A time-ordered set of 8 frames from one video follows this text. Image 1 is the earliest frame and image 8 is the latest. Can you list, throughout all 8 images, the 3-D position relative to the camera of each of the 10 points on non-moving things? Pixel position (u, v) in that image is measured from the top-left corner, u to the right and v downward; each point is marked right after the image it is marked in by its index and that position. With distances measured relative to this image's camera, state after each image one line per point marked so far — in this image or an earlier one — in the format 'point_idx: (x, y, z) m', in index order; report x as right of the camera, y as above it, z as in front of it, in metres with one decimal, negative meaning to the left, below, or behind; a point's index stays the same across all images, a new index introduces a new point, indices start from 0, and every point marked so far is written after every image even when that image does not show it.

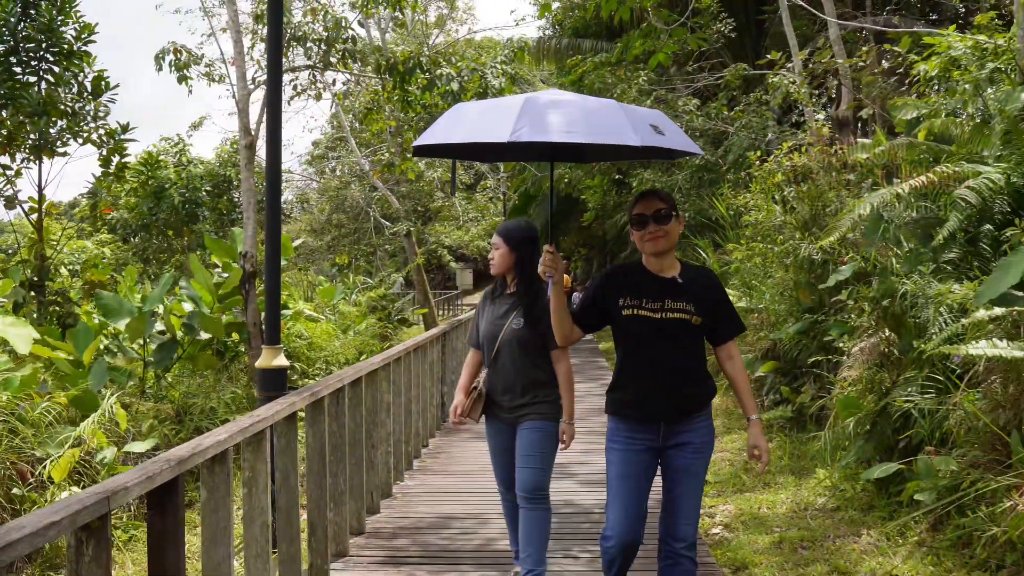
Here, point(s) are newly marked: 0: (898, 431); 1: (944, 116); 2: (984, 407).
0: (+1.5, -0.5, +4.5) m
1: (+2.1, +0.8, +5.8) m
2: (+1.4, -0.4, +3.6) m
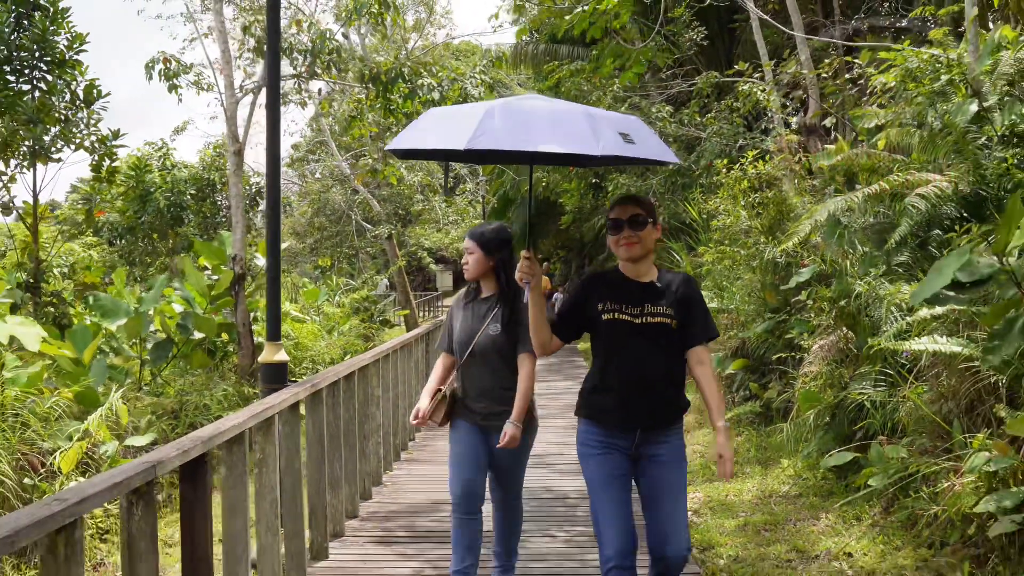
0: (+1.4, -0.5, +4.9) m
1: (+2.0, +0.8, +6.2) m
2: (+1.4, -0.4, +3.9) m
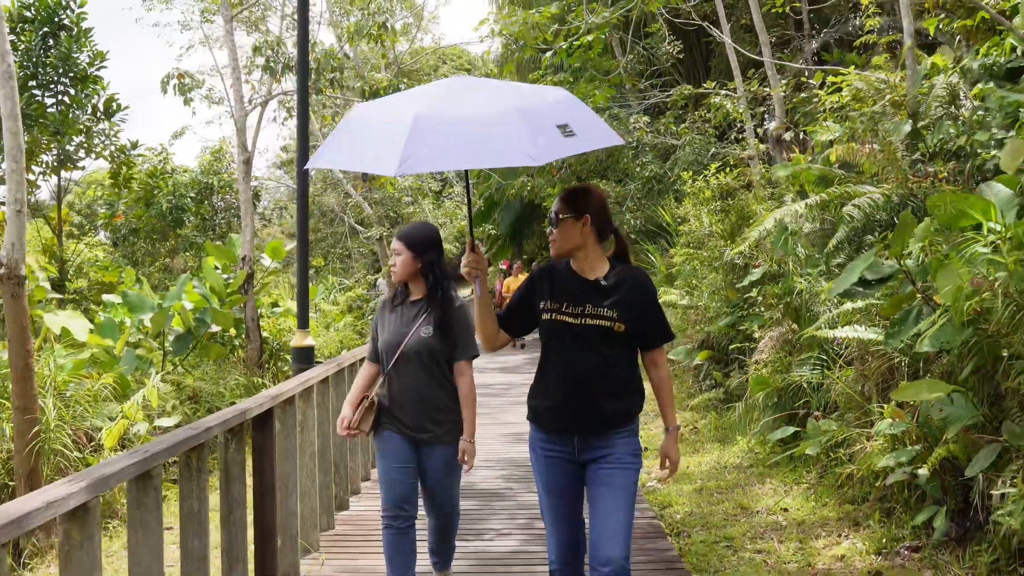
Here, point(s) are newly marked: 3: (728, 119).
0: (+1.3, -0.5, +5.6) m
1: (+2.0, +0.9, +6.9) m
2: (+1.3, -0.3, +4.7) m
3: (+1.9, +1.5, +10.4) m
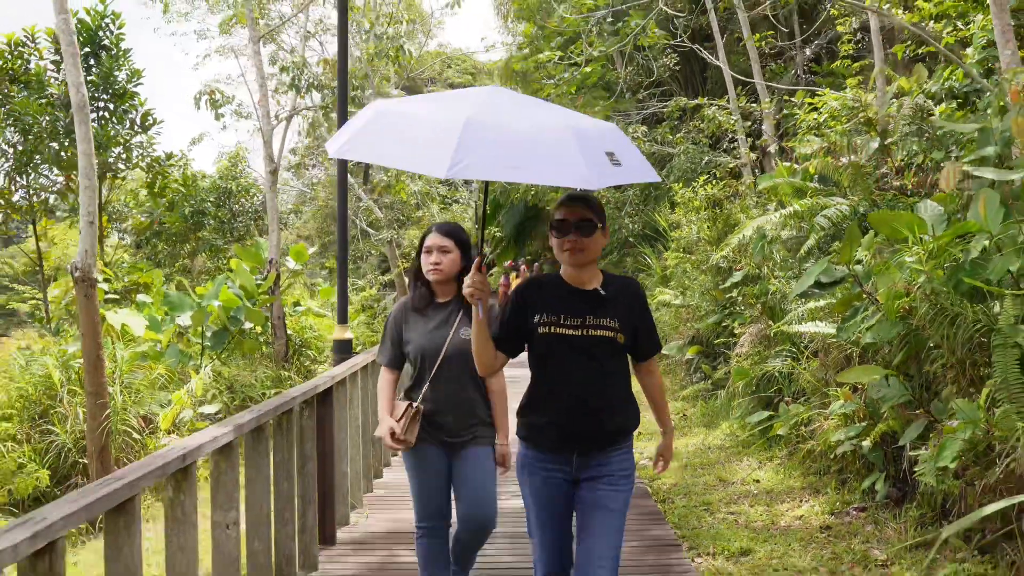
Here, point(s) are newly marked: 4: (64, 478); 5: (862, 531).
0: (+1.4, -0.5, +6.4) m
1: (+2.0, +0.9, +7.7) m
2: (+1.4, -0.4, +5.4) m
3: (+2.0, +1.5, +11.2) m
4: (-2.3, -1.0, +6.1) m
5: (+1.3, -0.9, +4.3) m
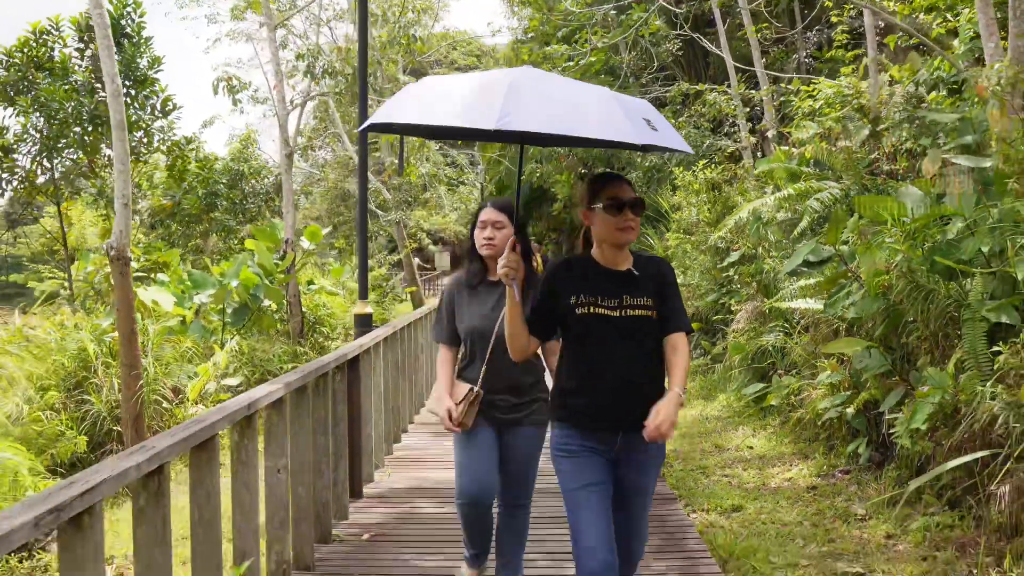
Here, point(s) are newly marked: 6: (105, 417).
0: (+1.4, -0.4, +6.7) m
1: (+2.1, +1.0, +8.0) m
2: (+1.4, -0.3, +5.8) m
3: (+2.0, +1.7, +11.5) m
4: (-2.2, -0.9, +6.4) m
5: (+1.3, -0.8, +4.7) m
6: (-2.2, -0.7, +6.3) m
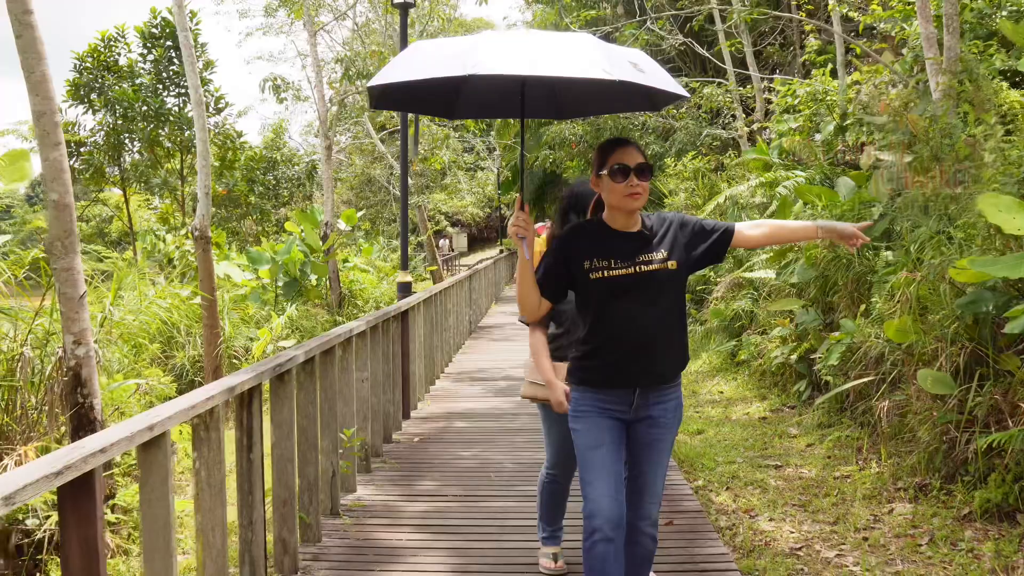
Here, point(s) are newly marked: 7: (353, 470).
0: (+1.5, -0.2, +8.0) m
1: (+2.2, +1.2, +9.2) m
2: (+1.5, -0.1, +7.1) m
3: (+2.2, +1.9, +12.7) m
4: (-2.1, -0.7, +7.8) m
5: (+1.4, -0.7, +6.0) m
6: (-2.1, -0.5, +7.7) m
7: (-0.5, -0.6, +3.9) m
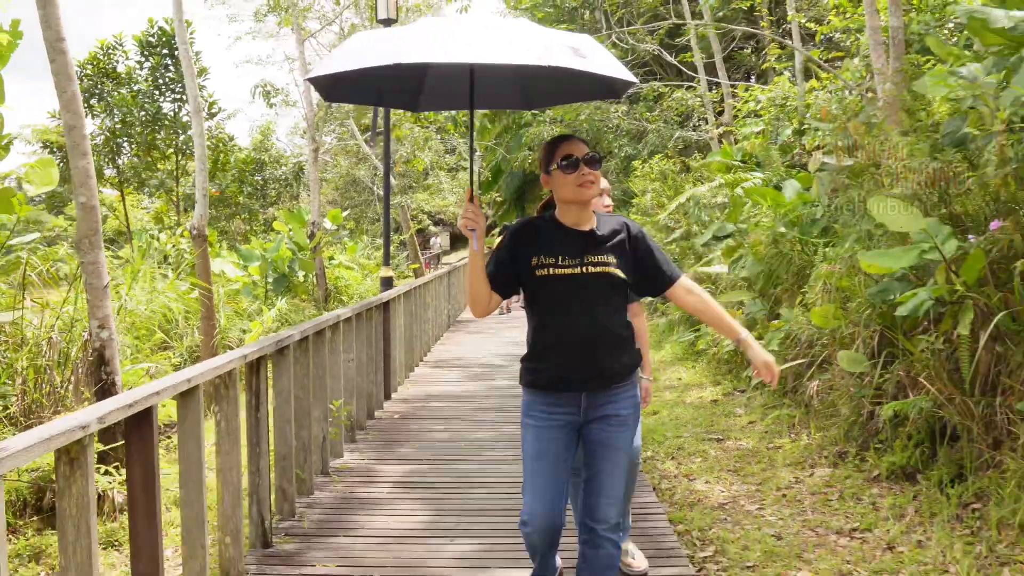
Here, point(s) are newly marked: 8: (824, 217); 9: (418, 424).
0: (+1.4, -0.2, +8.6) m
1: (+2.0, +1.2, +9.8) m
2: (+1.4, -0.1, +7.6) m
3: (+1.9, +2.0, +13.3) m
4: (-2.3, -0.7, +8.3) m
5: (+1.2, -0.6, +6.6) m
6: (-2.3, -0.5, +8.2) m
7: (-0.6, -0.6, +4.5) m
8: (+1.5, +0.3, +5.9) m
9: (-0.4, -0.6, +5.3) m
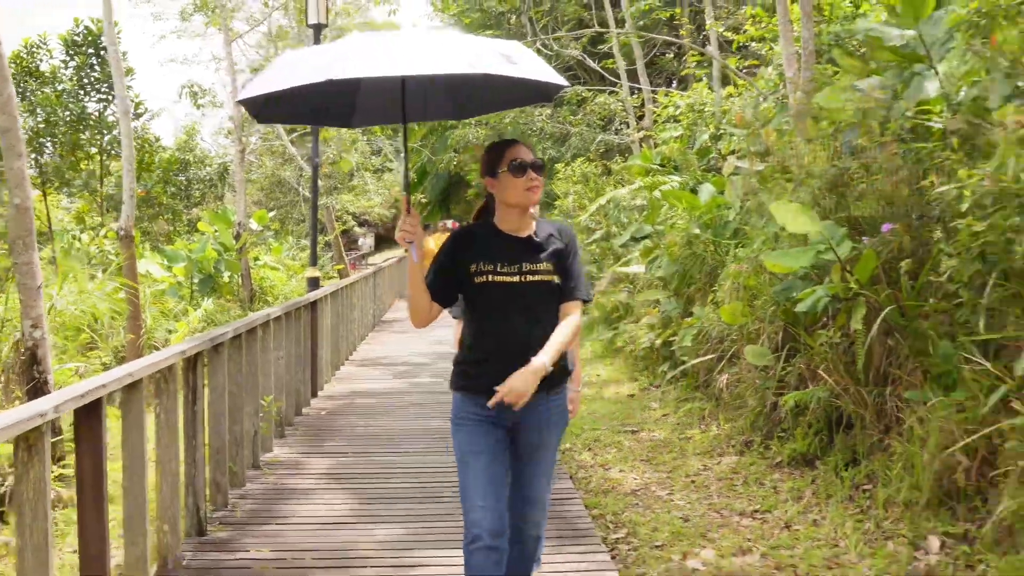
0: (+0.8, -0.2, +8.9) m
1: (+1.3, +1.2, +10.2) m
2: (+0.9, 0.0, +7.9) m
3: (+1.1, +2.0, +13.6) m
4: (-2.8, -0.7, +8.3) m
5: (+0.8, -0.6, +6.8) m
6: (-2.8, -0.5, +8.2) m
7: (-0.9, -0.6, +4.6) m
8: (+1.2, +0.4, +6.2) m
9: (-0.8, -0.6, +5.5) m
